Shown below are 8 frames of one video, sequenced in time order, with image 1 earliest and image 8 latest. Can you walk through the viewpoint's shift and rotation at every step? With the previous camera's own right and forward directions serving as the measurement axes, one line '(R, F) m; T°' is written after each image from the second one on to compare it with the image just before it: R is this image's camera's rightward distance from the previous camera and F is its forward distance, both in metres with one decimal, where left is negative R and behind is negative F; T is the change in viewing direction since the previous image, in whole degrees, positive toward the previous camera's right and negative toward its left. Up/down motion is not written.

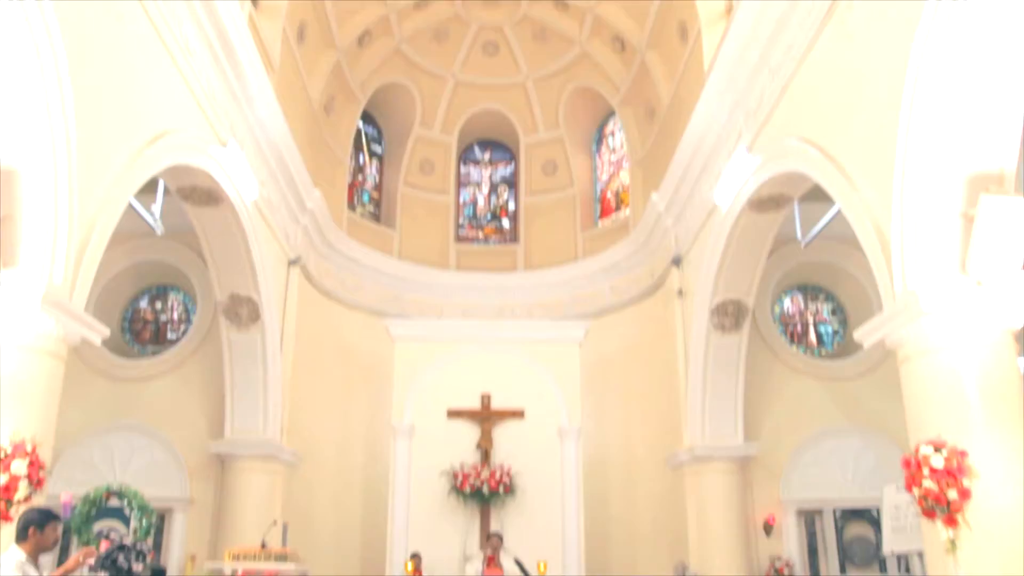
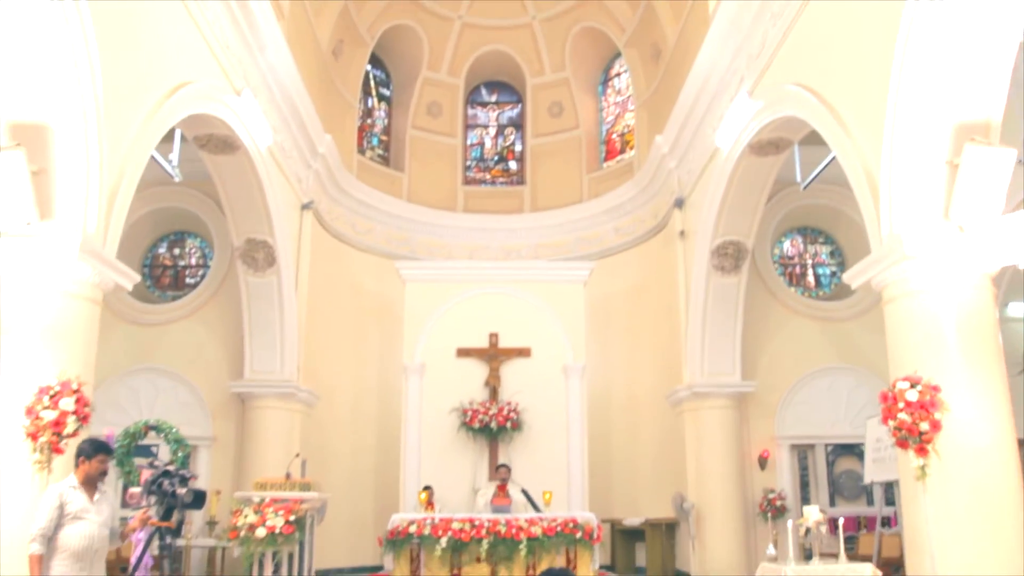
(0.0, -0.3) m; 0°
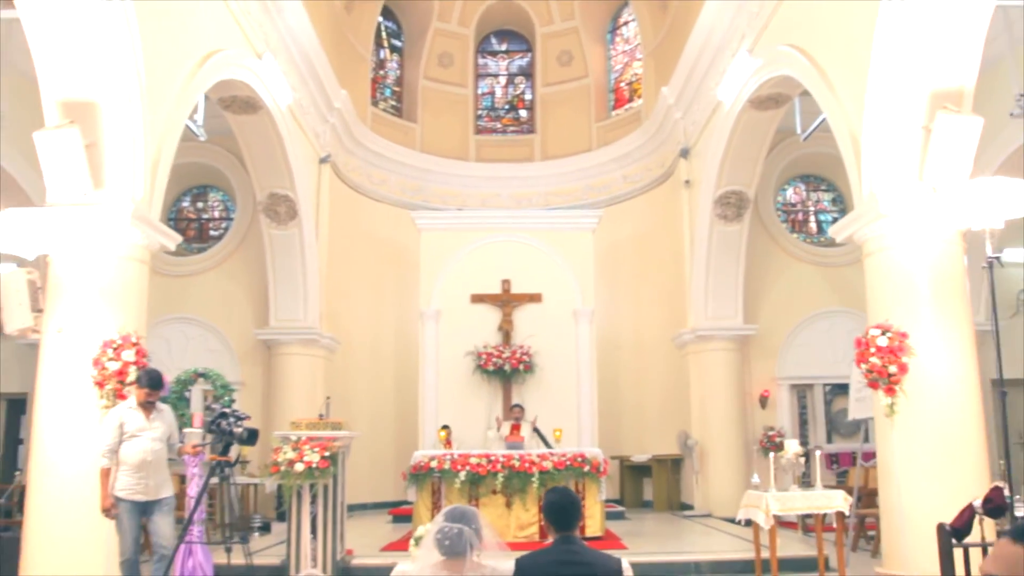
(0.0, -0.5) m; -1°
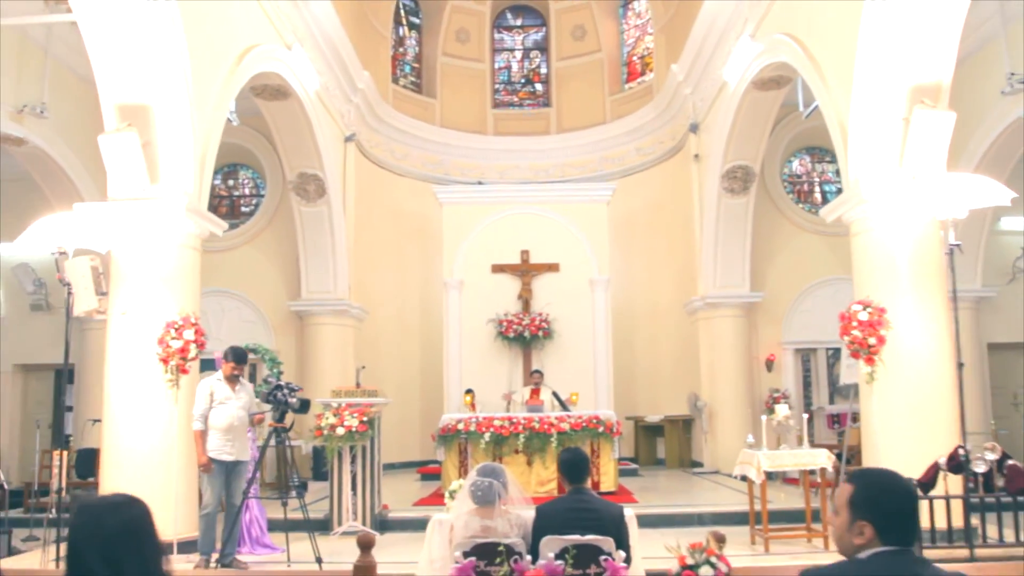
(0.0, -0.6) m; -1°
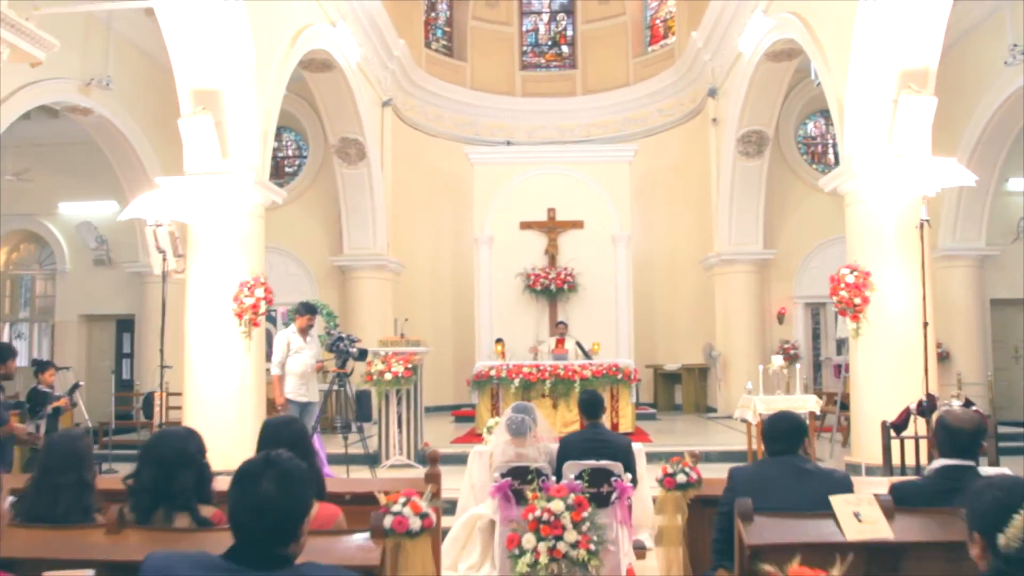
(0.0, -0.9) m; -2°
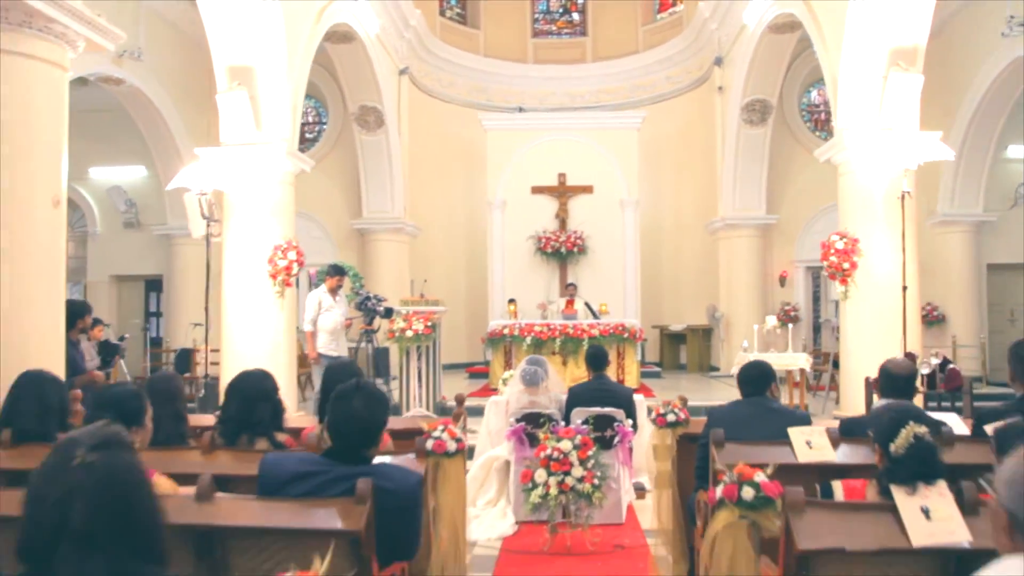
(0.0, -0.6) m; -1°
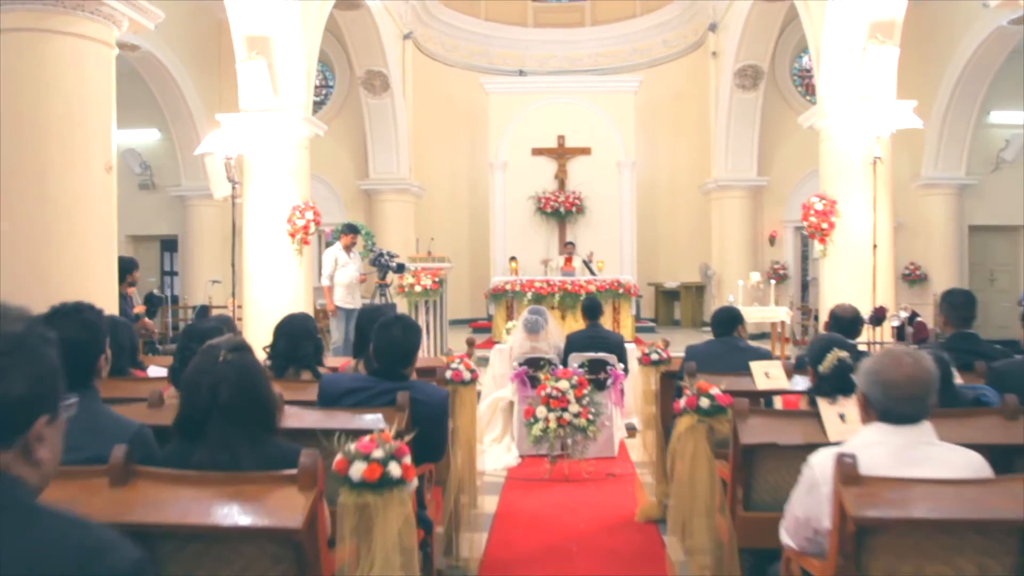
(0.0, -0.6) m; 0°
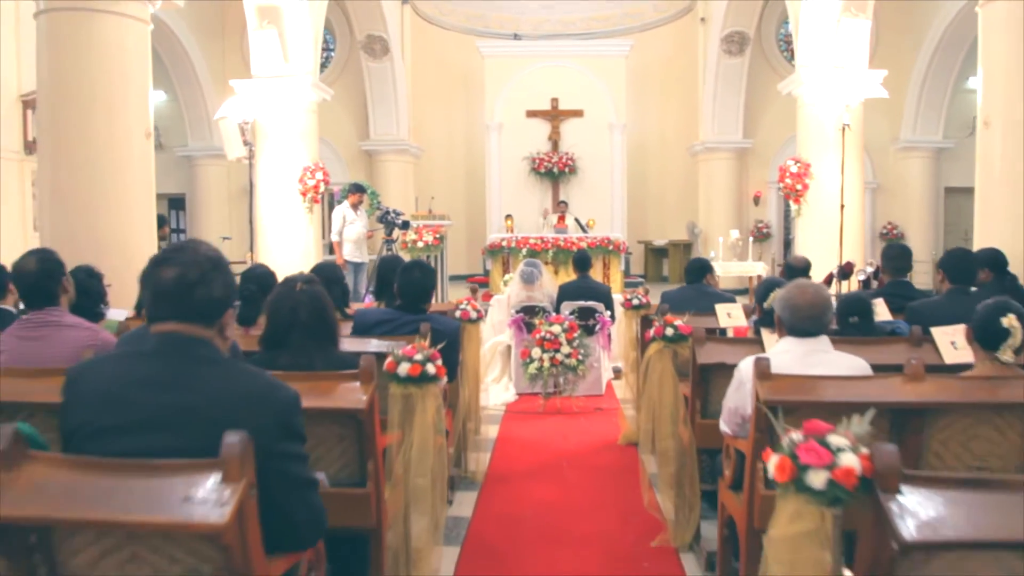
(0.0, -0.6) m; 0°
